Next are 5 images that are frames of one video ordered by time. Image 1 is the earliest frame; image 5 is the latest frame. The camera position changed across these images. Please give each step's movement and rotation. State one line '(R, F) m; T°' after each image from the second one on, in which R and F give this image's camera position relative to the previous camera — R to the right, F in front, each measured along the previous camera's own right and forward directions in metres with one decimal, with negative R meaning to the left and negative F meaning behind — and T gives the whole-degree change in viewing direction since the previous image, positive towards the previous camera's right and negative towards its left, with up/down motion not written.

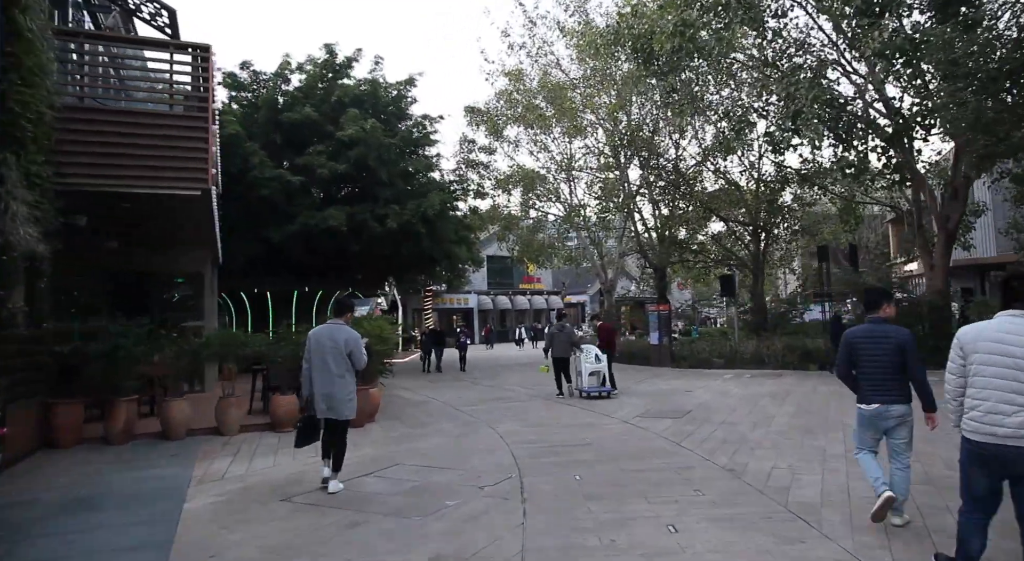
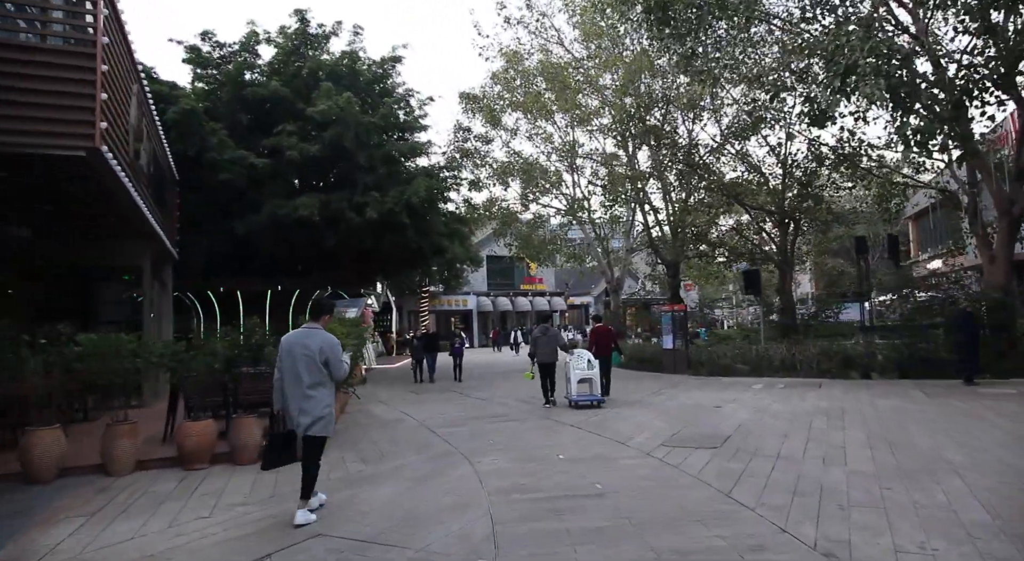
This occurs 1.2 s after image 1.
(+0.2, +2.4) m; 0°
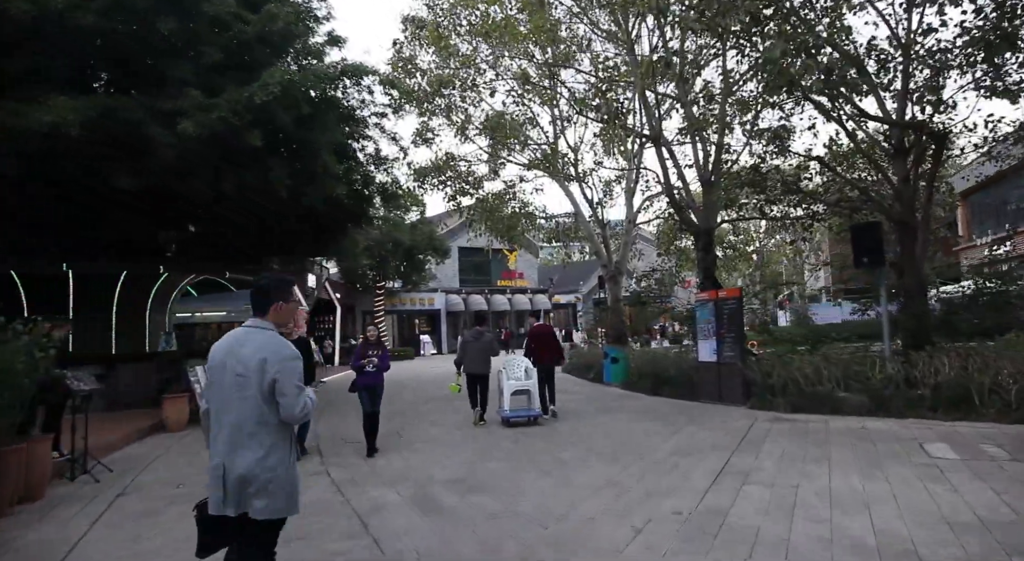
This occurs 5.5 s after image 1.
(+1.0, +8.0) m; +1°
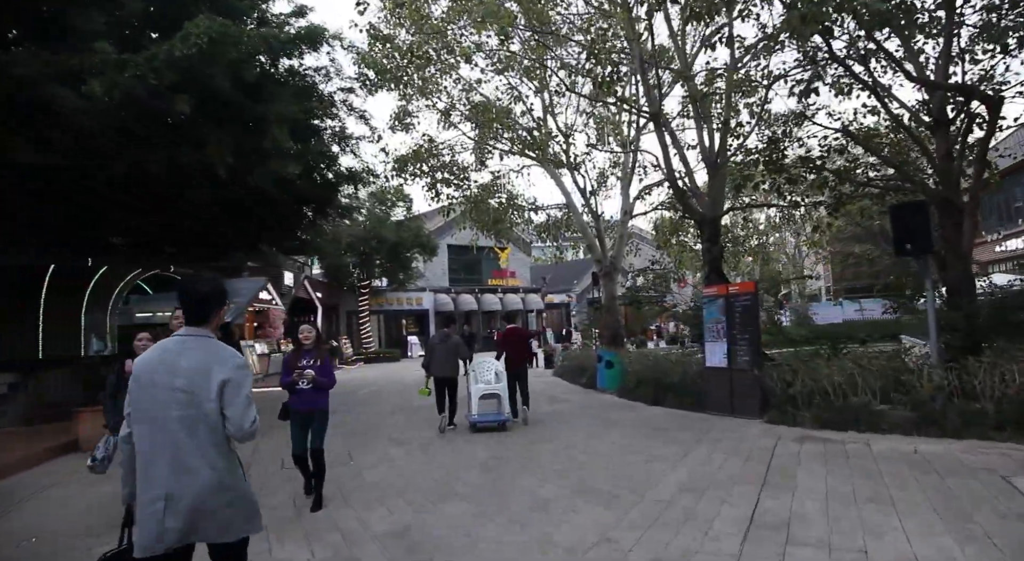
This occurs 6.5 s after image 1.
(+0.3, +1.7) m; 0°
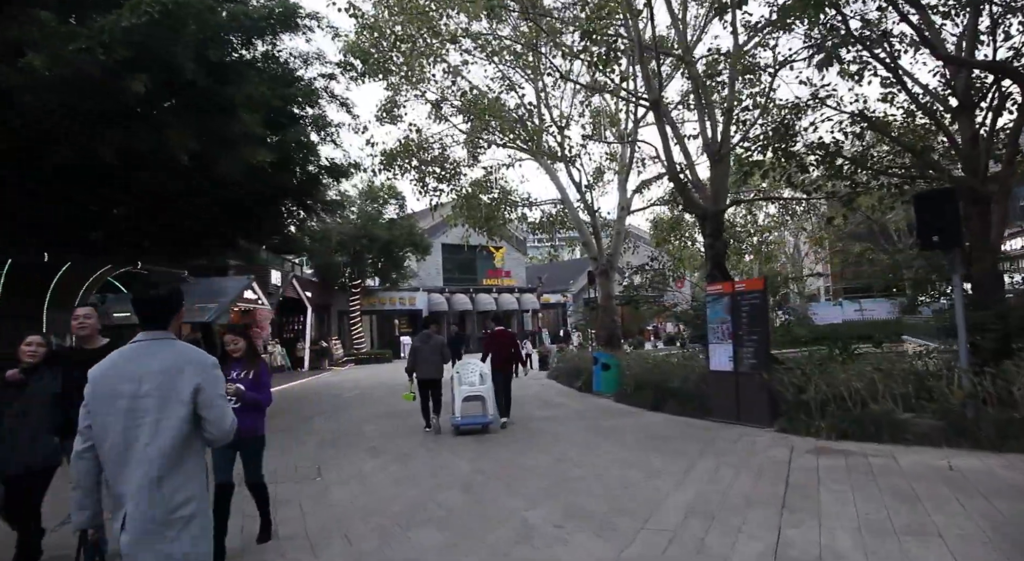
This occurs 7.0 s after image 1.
(+0.1, +0.8) m; 0°
